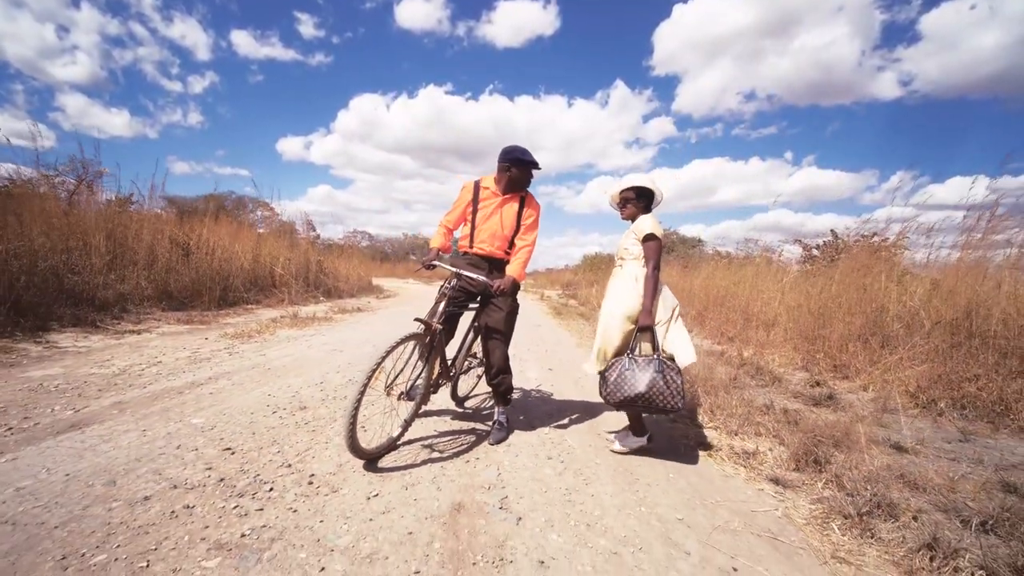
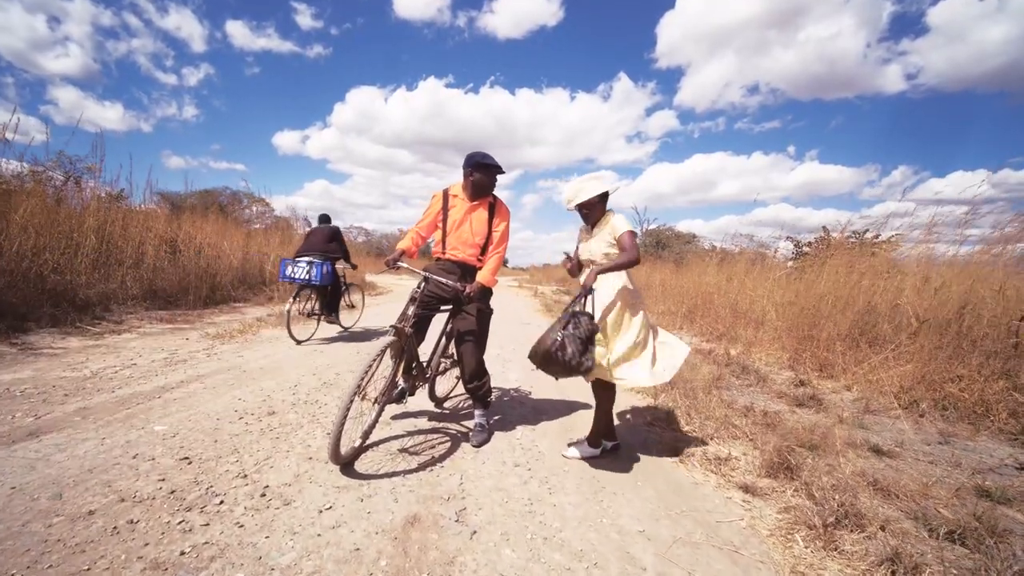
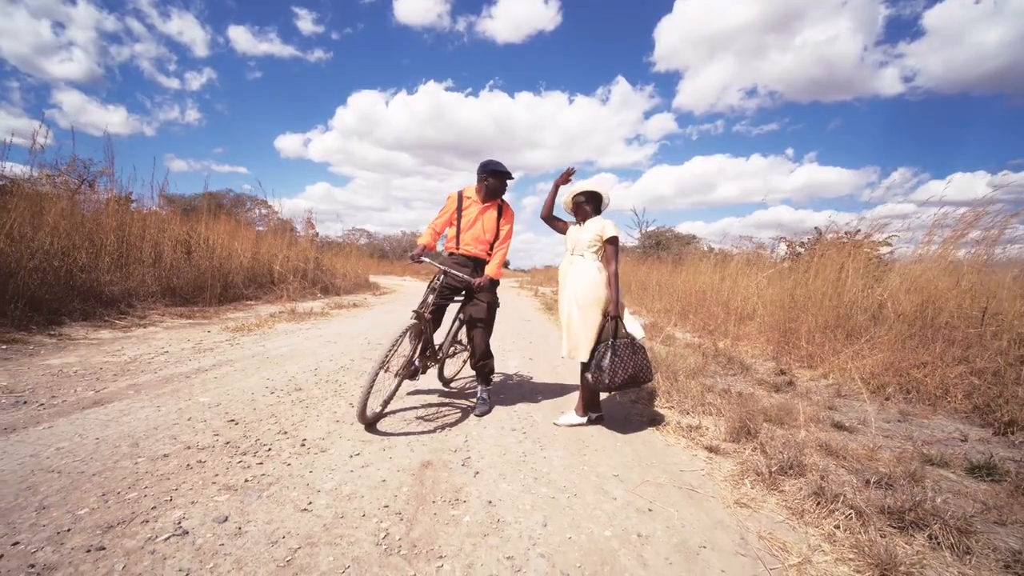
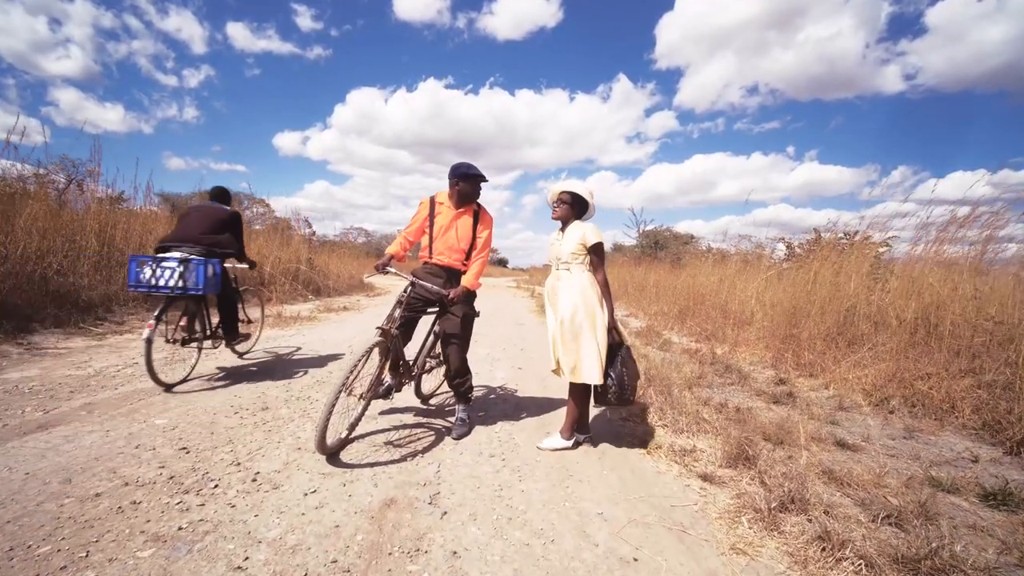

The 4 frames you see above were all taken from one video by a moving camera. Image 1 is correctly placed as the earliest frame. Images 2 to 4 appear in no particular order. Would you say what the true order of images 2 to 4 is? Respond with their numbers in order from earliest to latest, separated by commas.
3, 4, 2
